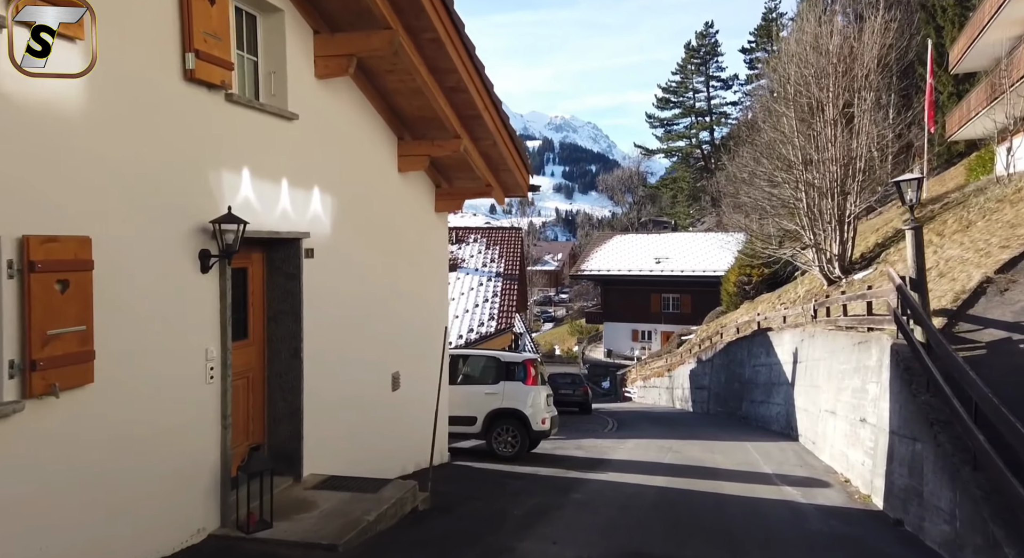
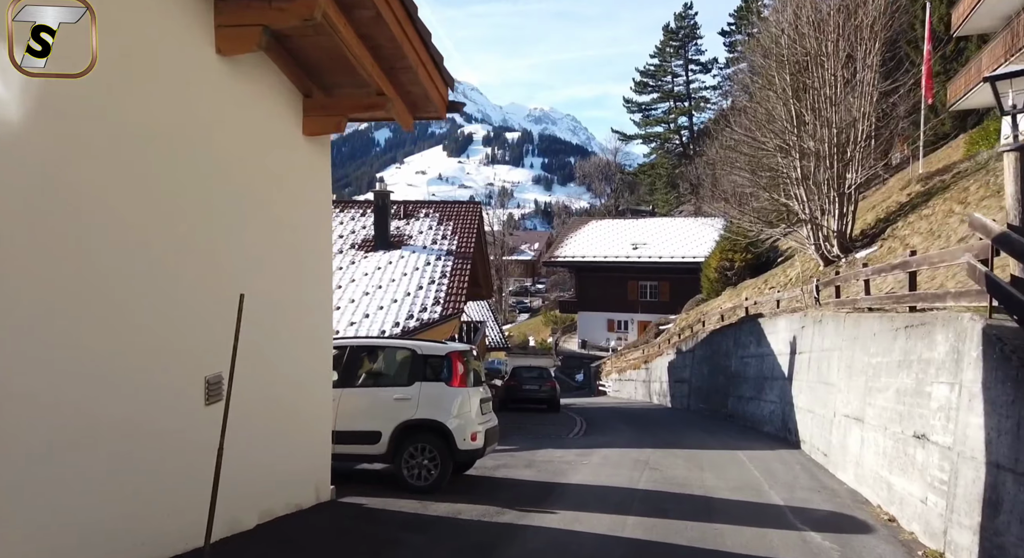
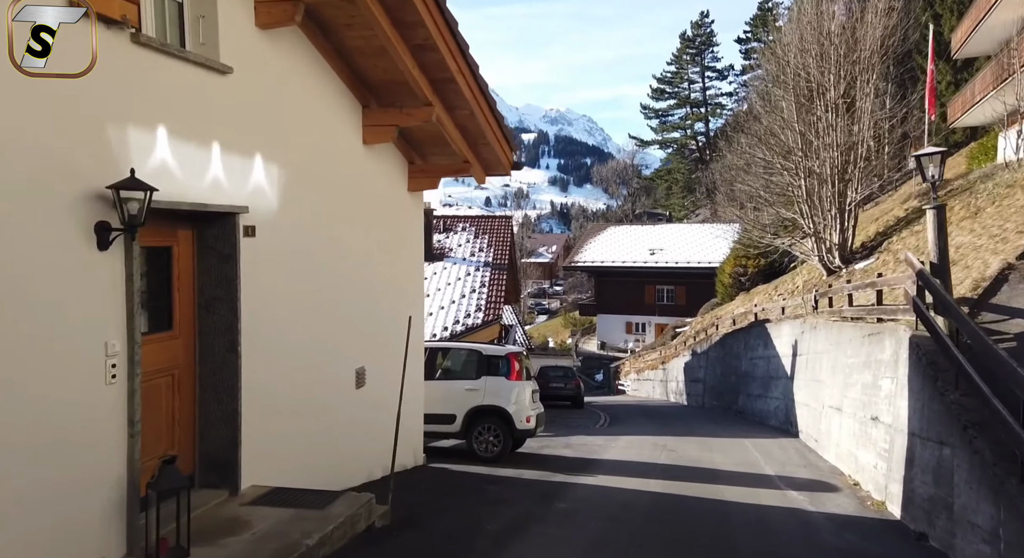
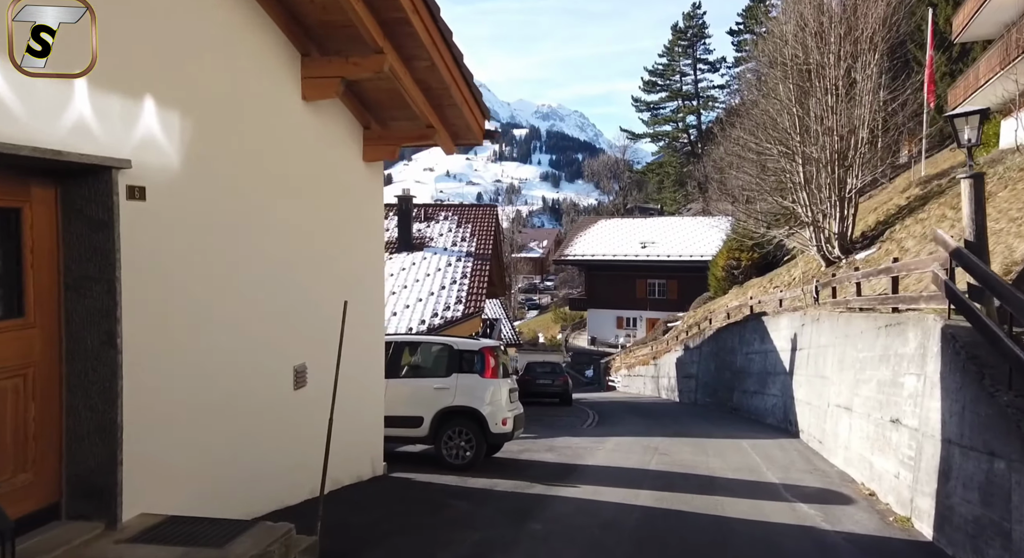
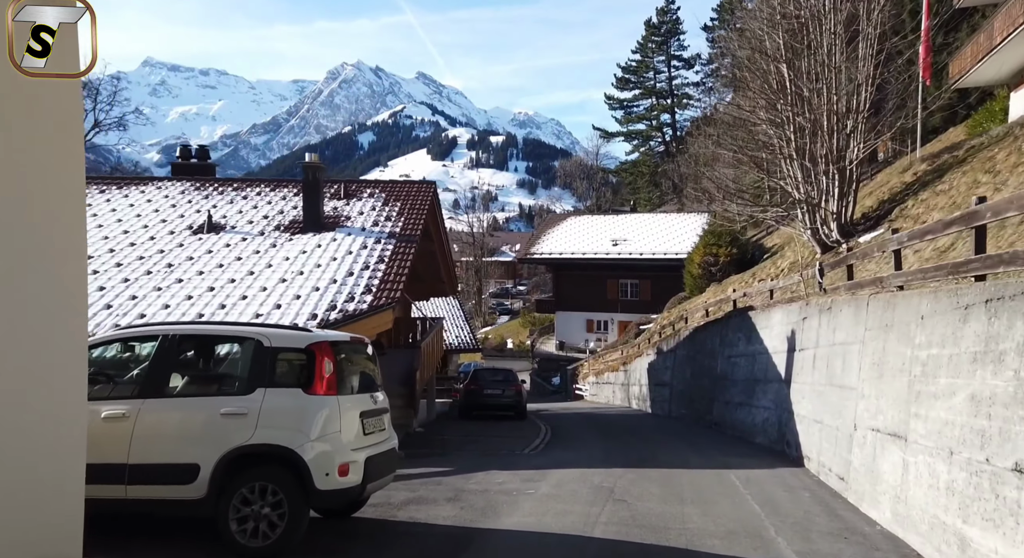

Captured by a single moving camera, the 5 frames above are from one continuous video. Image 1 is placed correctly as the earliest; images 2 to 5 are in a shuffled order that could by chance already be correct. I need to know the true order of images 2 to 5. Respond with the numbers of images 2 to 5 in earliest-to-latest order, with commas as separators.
3, 4, 2, 5
